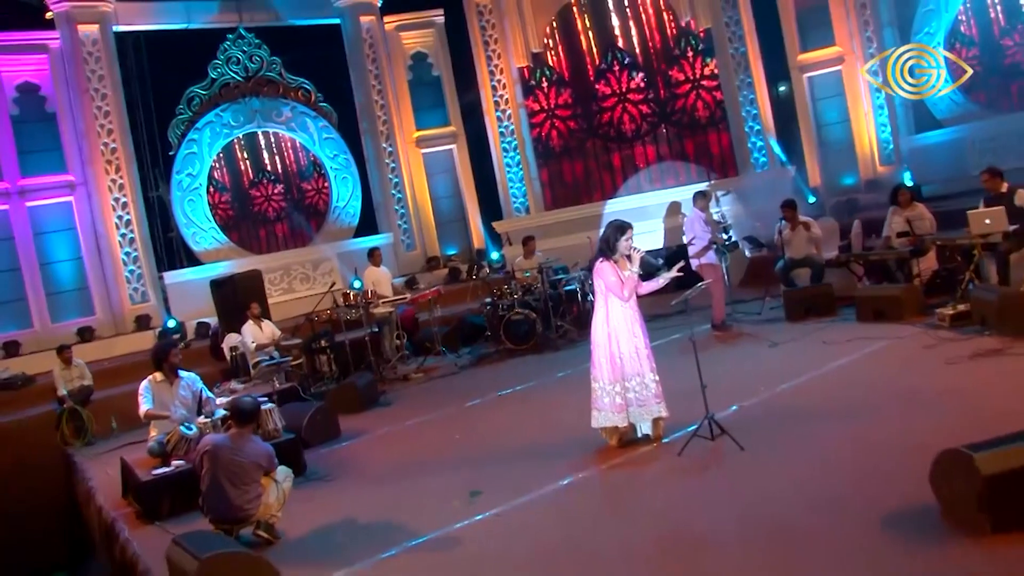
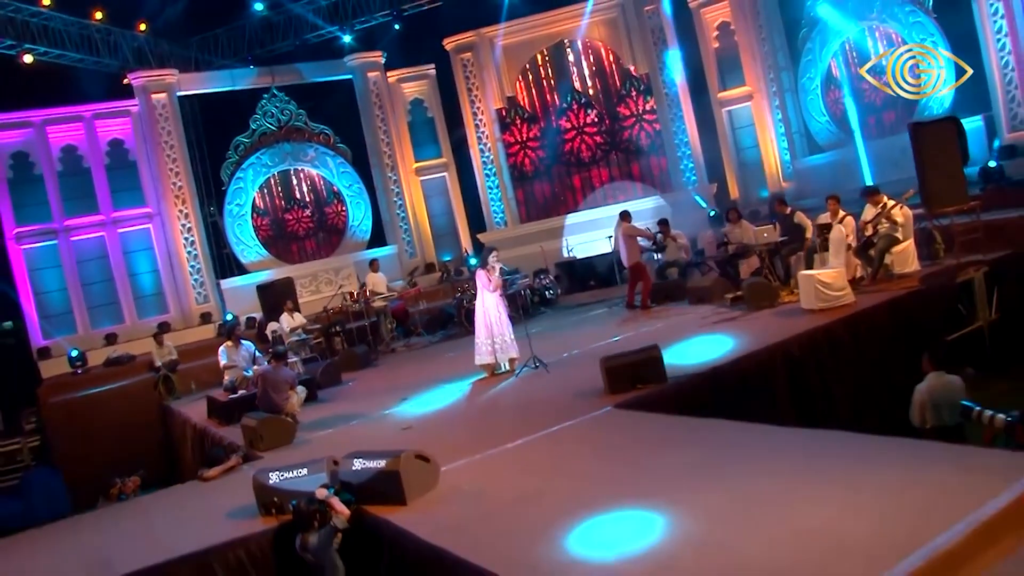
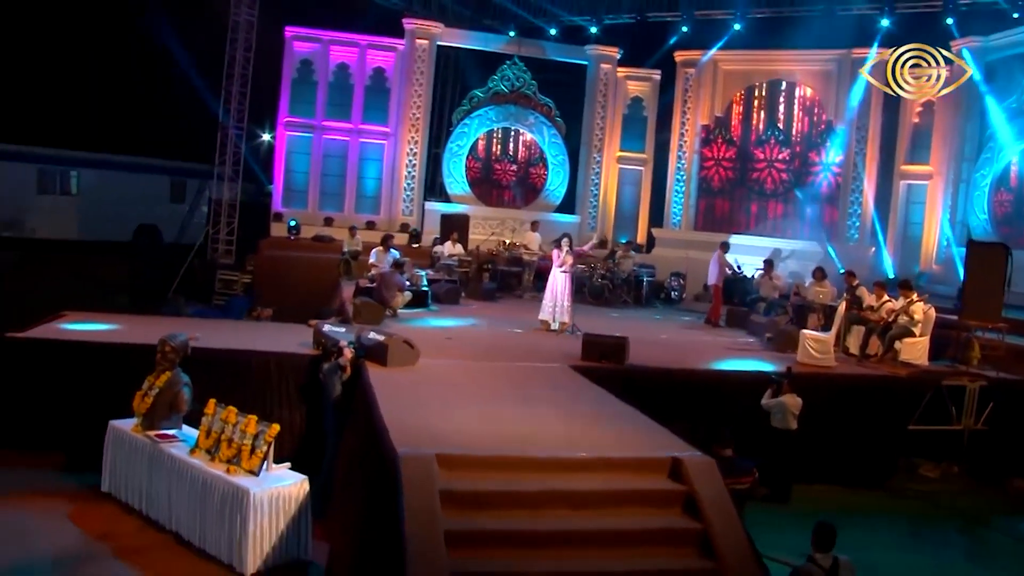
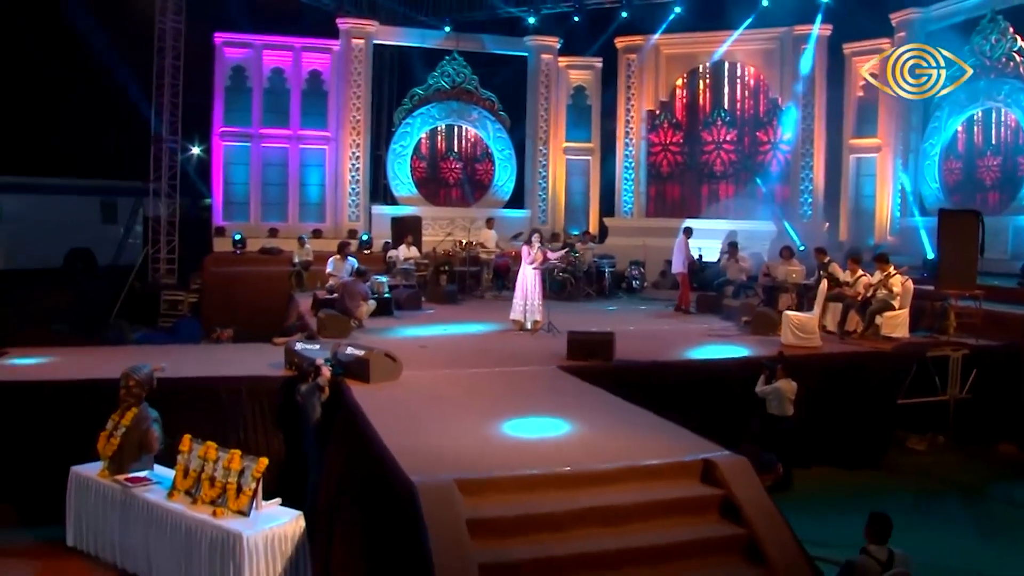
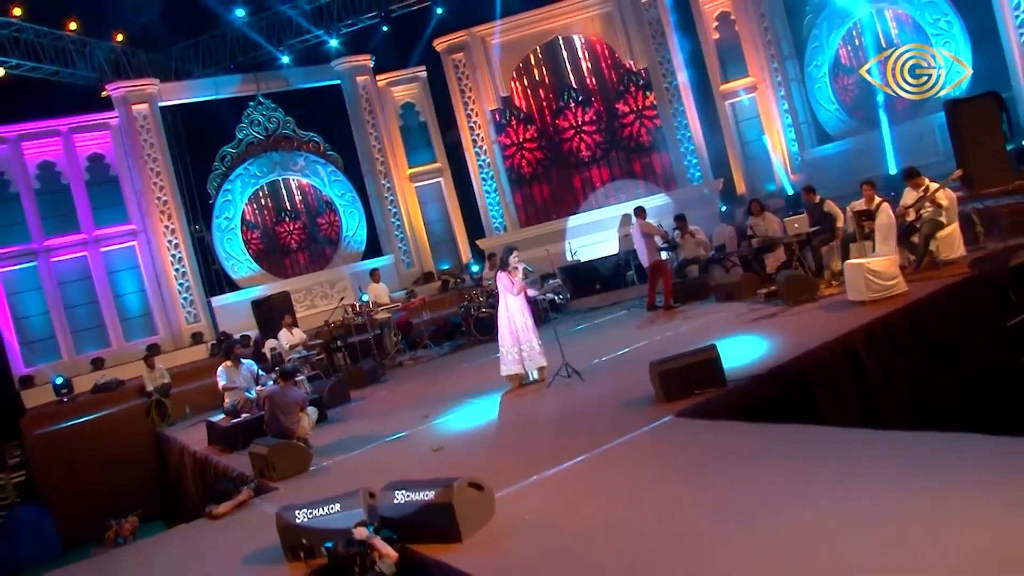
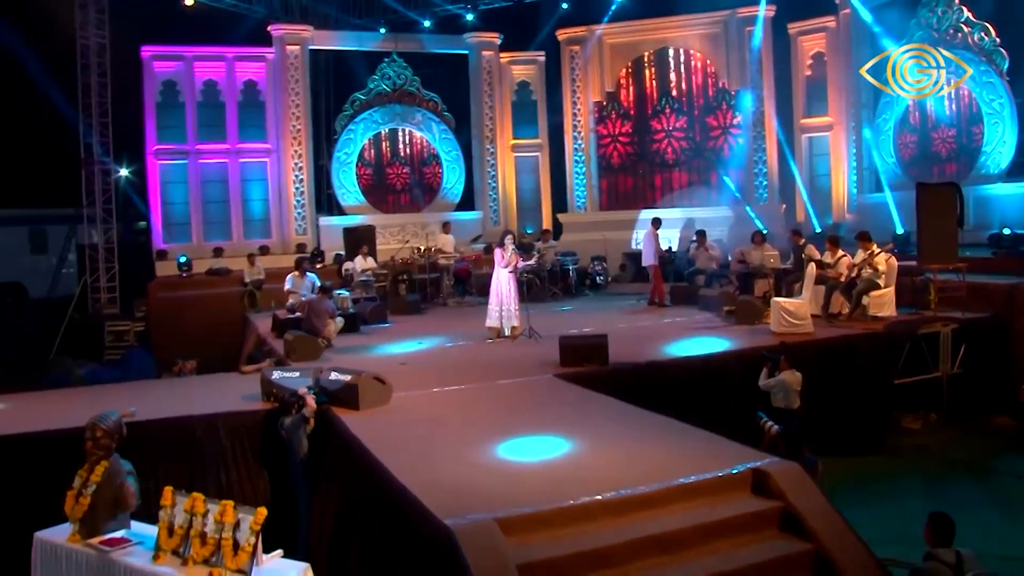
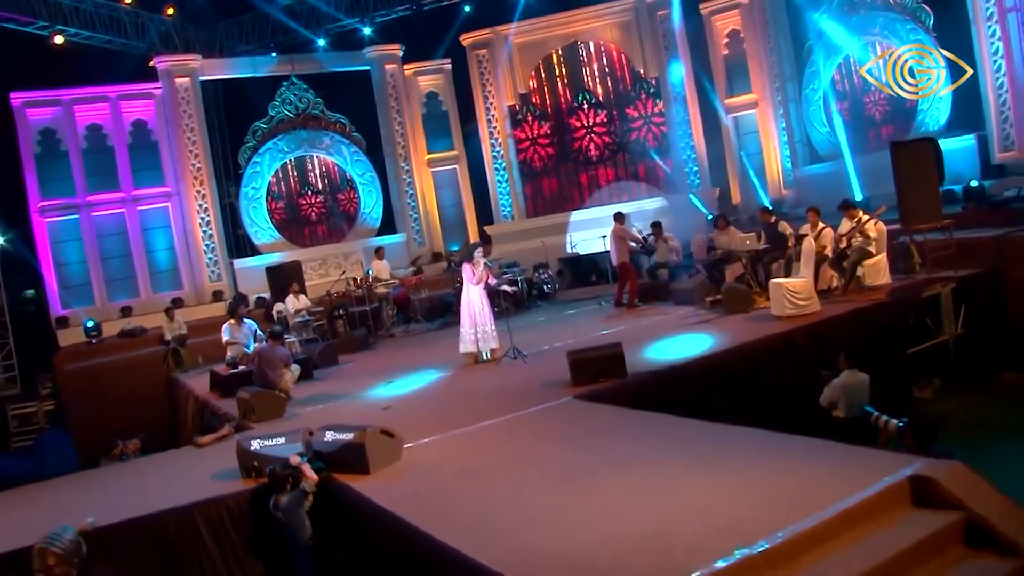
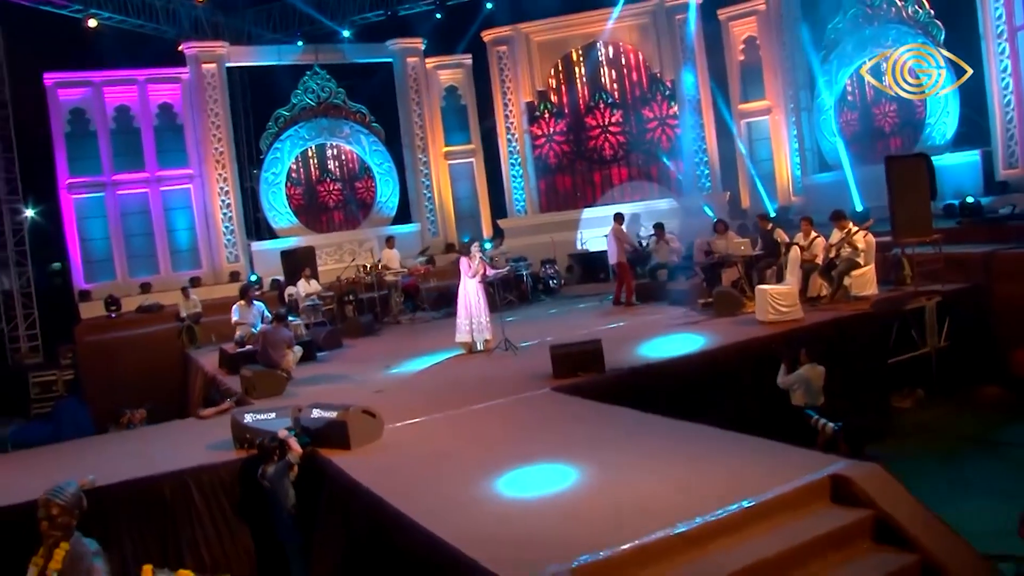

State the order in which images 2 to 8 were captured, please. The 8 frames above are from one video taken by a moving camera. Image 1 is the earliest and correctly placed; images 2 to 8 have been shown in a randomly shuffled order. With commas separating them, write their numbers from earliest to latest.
5, 2, 7, 8, 6, 4, 3
